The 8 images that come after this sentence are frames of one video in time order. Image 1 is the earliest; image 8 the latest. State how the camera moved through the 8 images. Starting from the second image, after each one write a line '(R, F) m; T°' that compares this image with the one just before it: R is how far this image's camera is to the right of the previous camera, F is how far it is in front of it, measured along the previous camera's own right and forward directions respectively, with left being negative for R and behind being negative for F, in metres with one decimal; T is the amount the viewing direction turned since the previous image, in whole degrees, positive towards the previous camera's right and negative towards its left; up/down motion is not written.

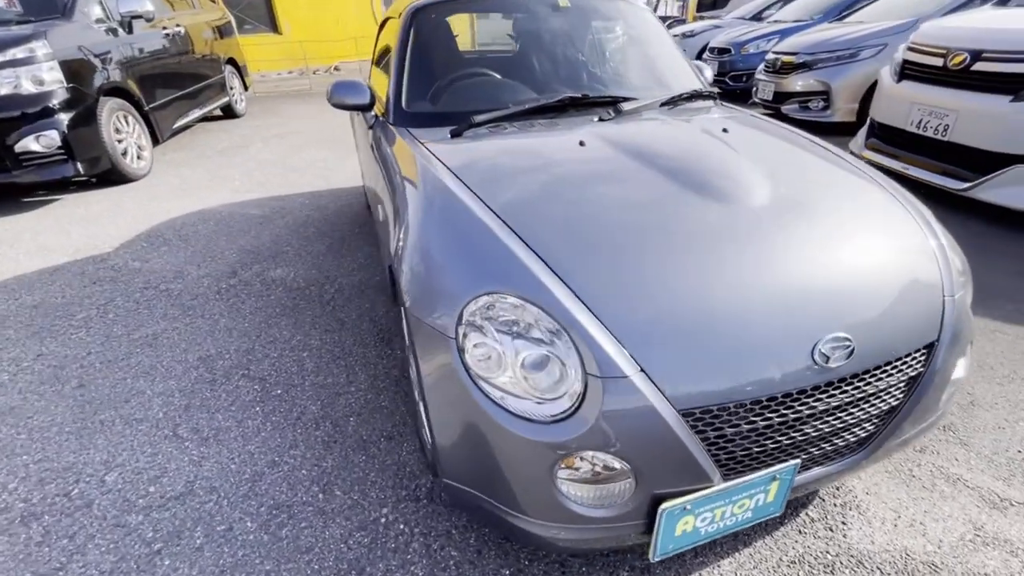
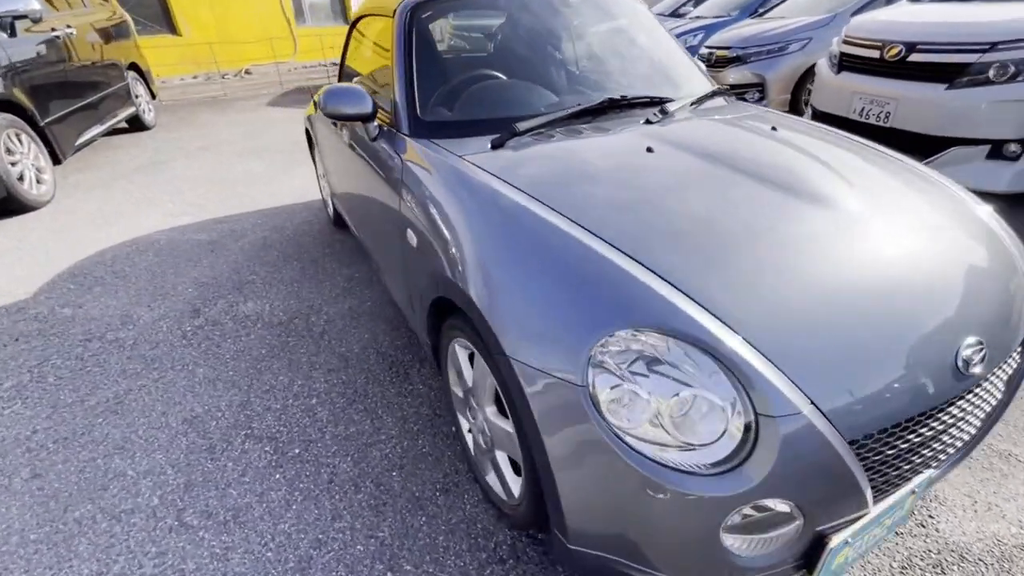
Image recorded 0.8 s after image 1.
(-0.5, +0.2) m; +8°
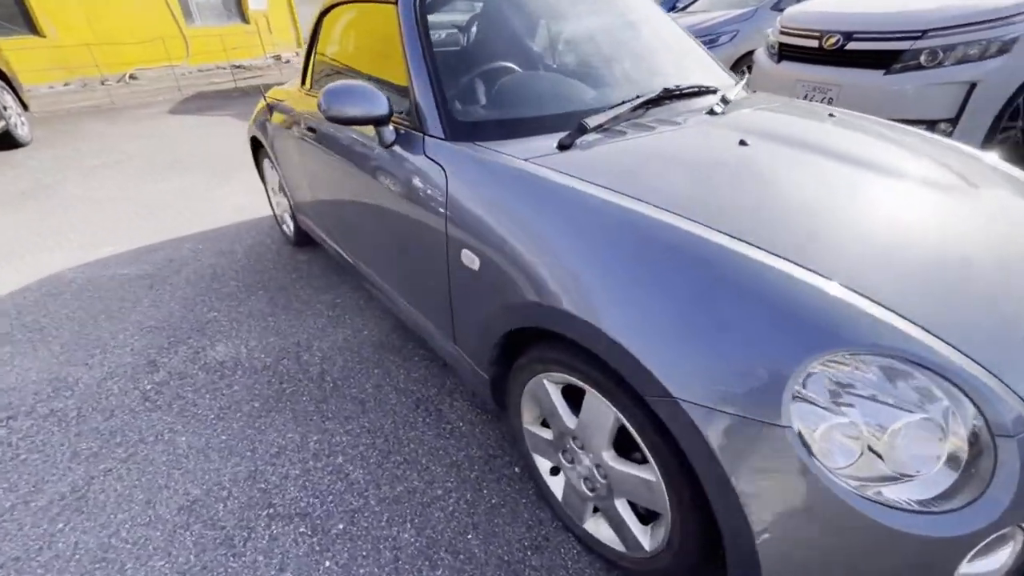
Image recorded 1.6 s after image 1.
(-0.5, +0.3) m; +9°
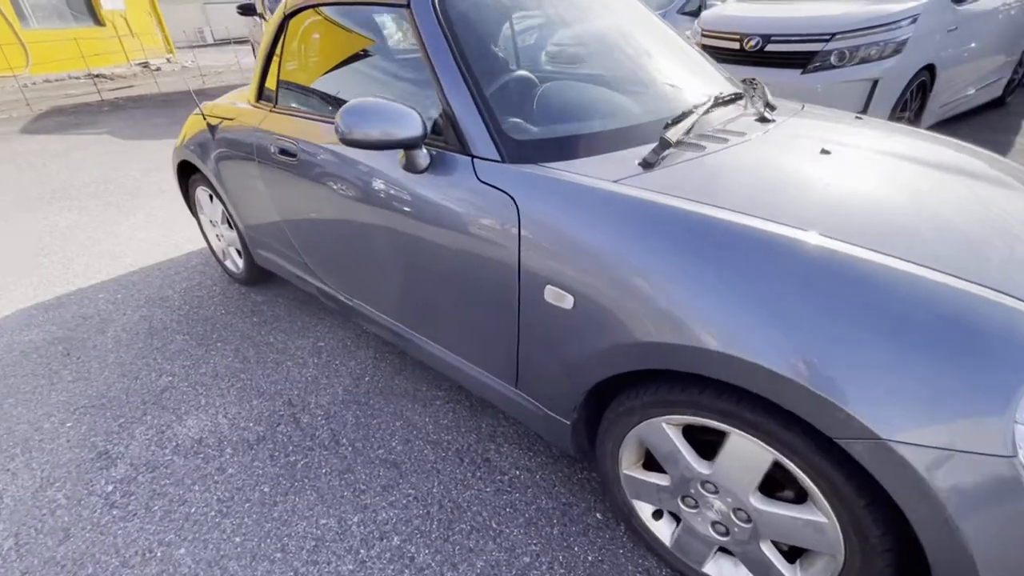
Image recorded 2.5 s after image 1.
(-0.6, +0.3) m; +10°
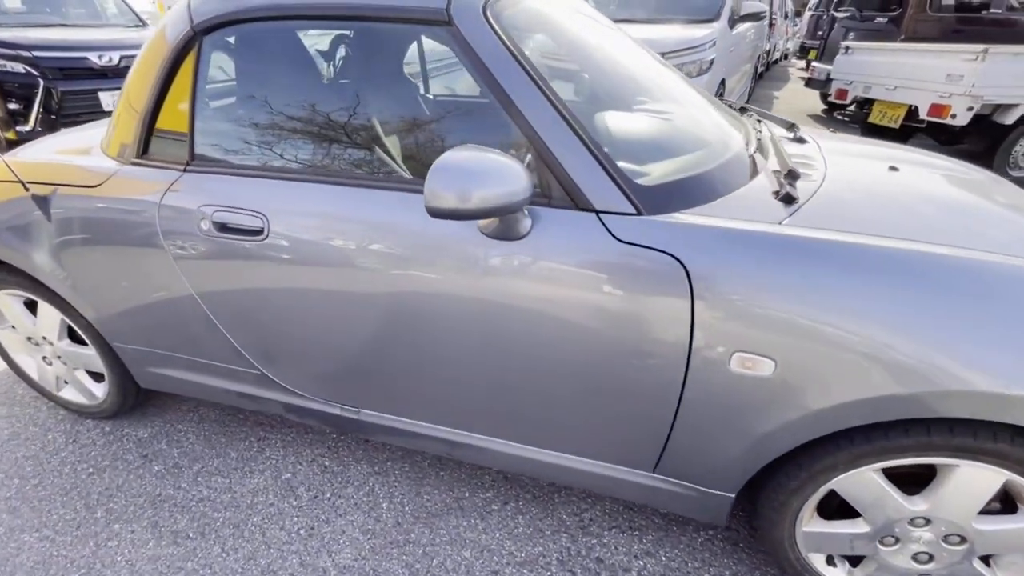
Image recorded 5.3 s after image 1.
(-0.9, +0.5) m; +22°
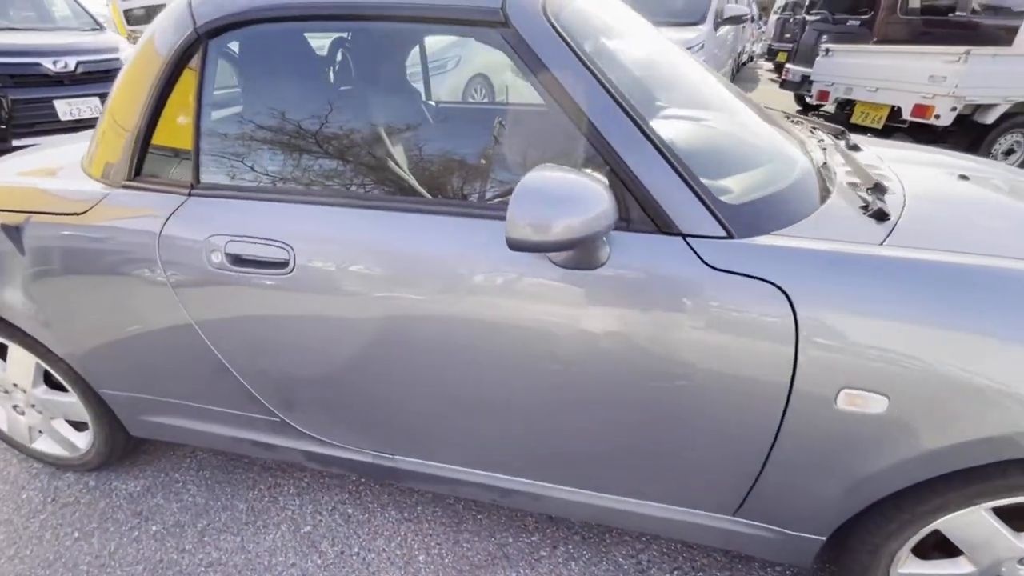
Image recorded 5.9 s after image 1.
(-0.3, +0.2) m; +3°
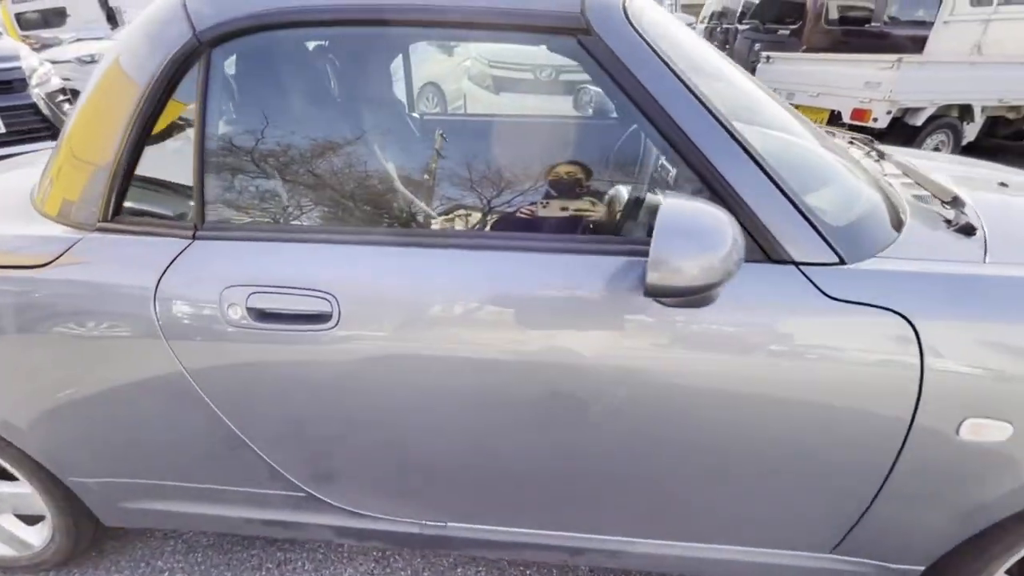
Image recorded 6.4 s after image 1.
(-0.3, +0.2) m; +7°
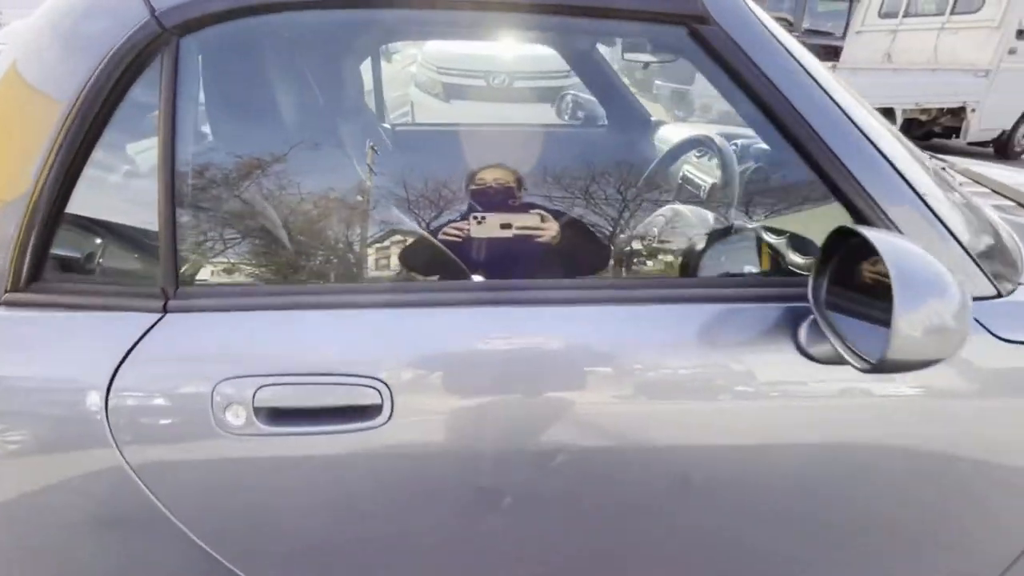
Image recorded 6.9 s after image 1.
(-0.3, +0.3) m; +7°
